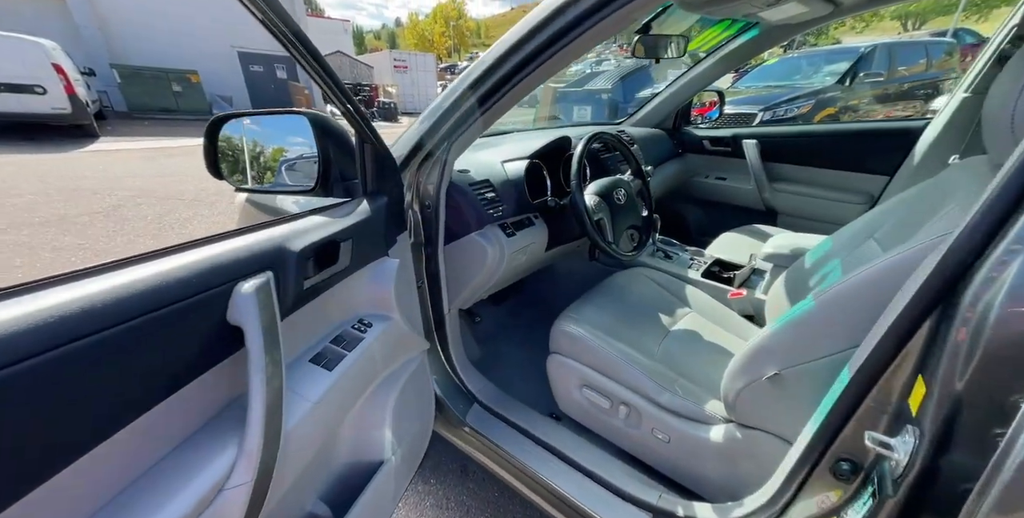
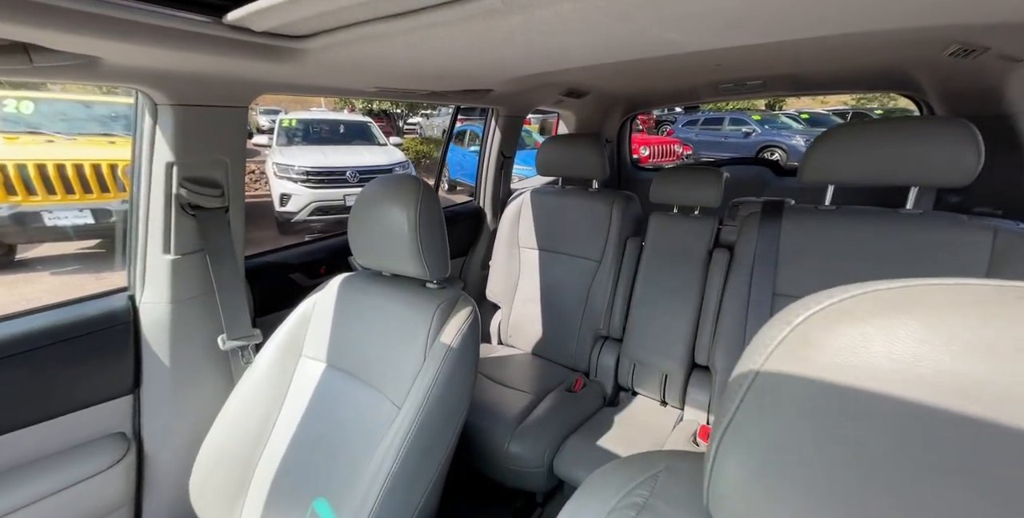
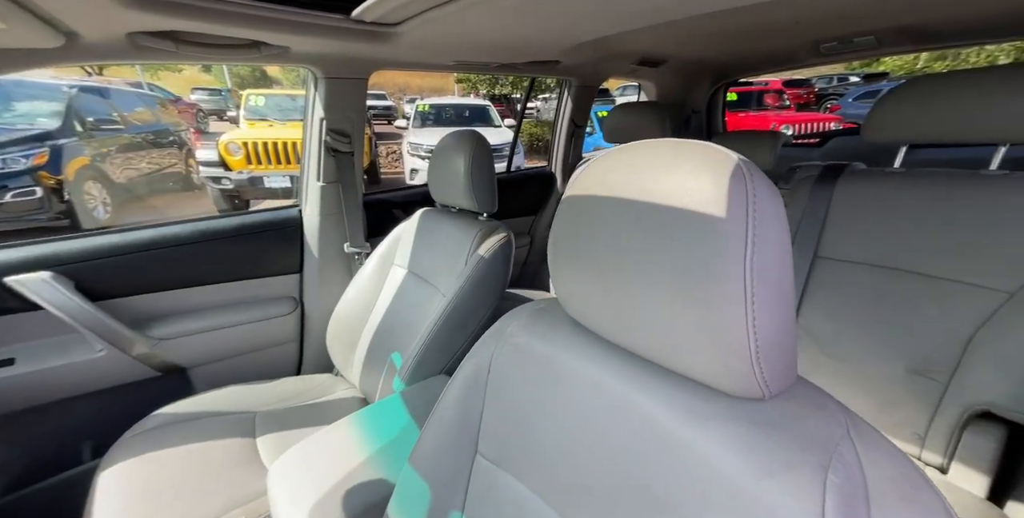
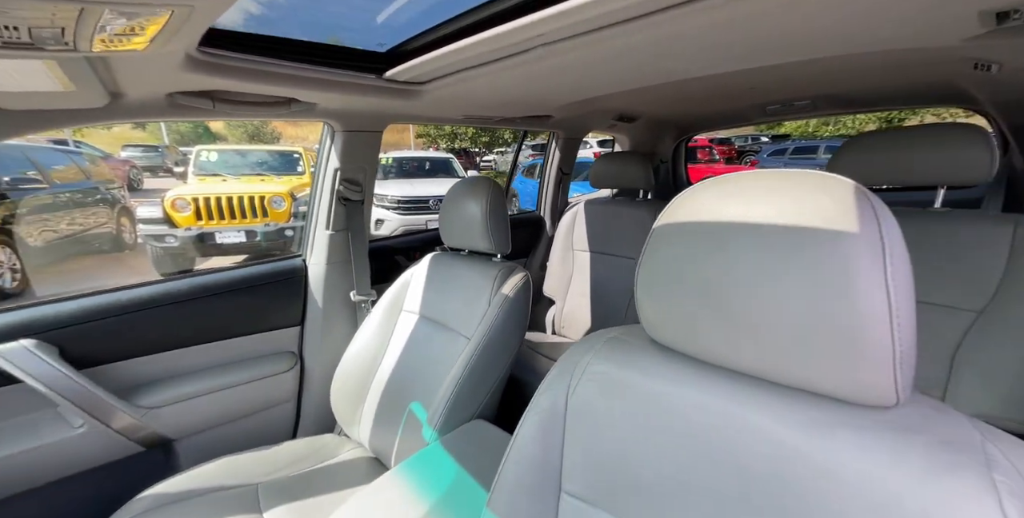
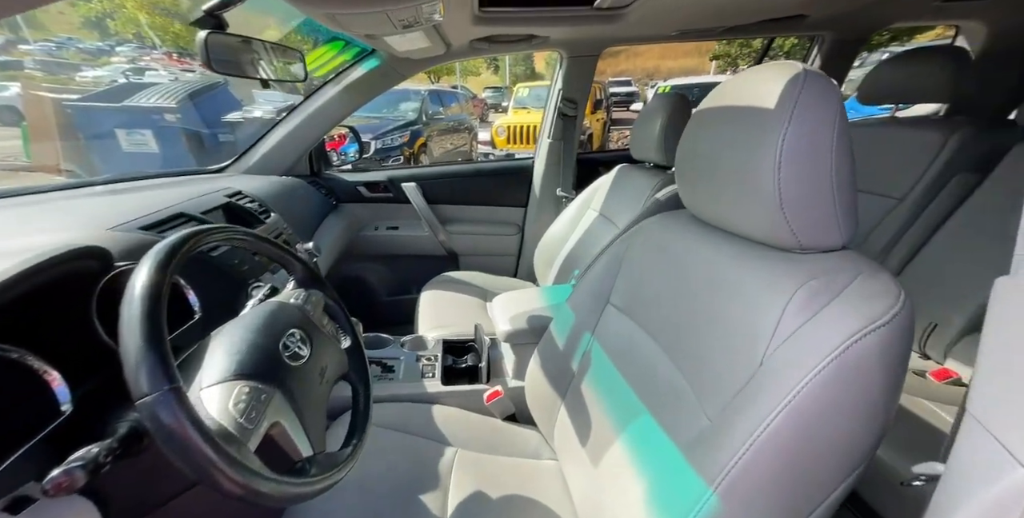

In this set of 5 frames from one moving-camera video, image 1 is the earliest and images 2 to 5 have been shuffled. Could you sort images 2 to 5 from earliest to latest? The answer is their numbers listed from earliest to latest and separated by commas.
5, 3, 2, 4
